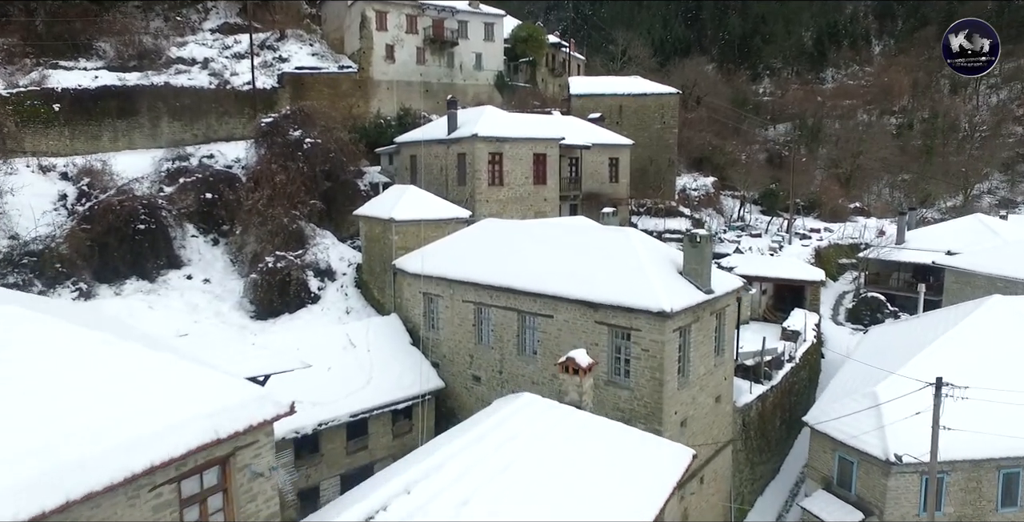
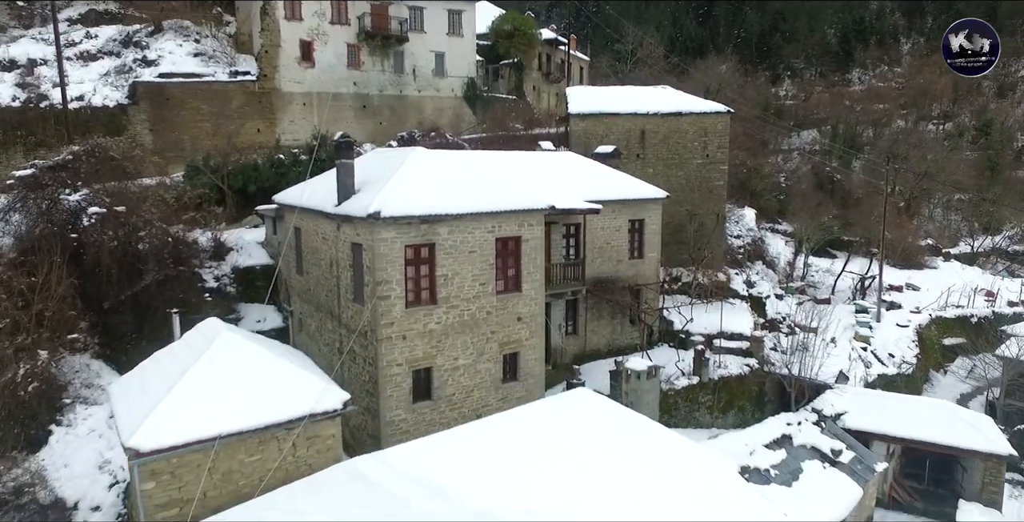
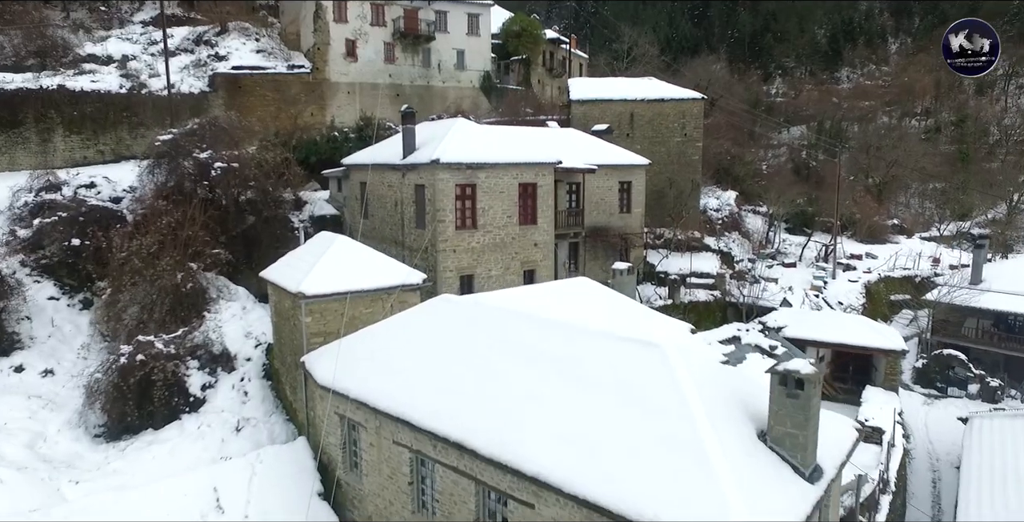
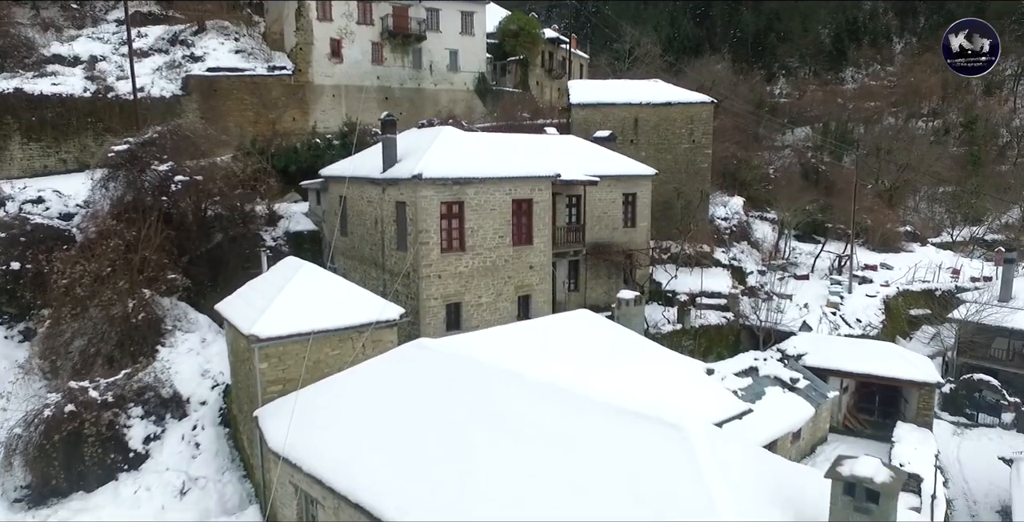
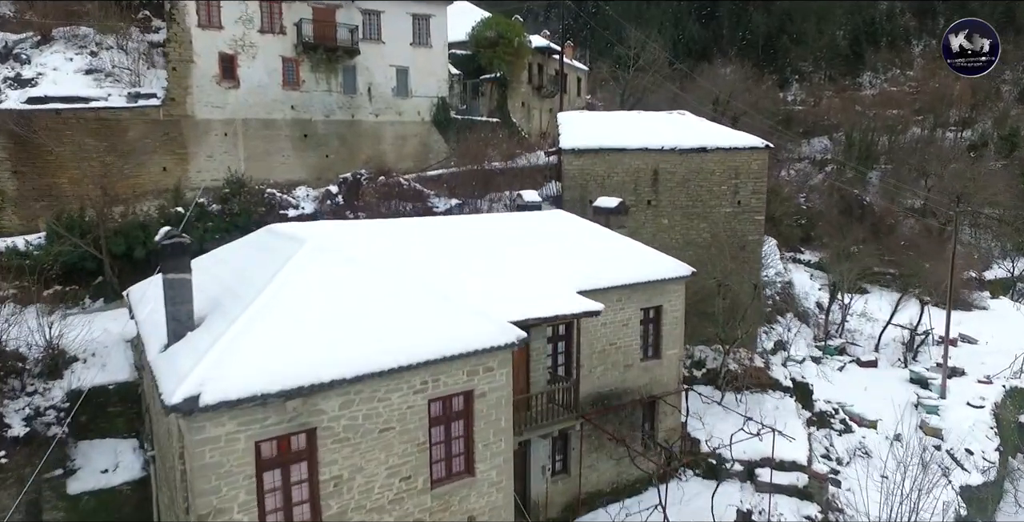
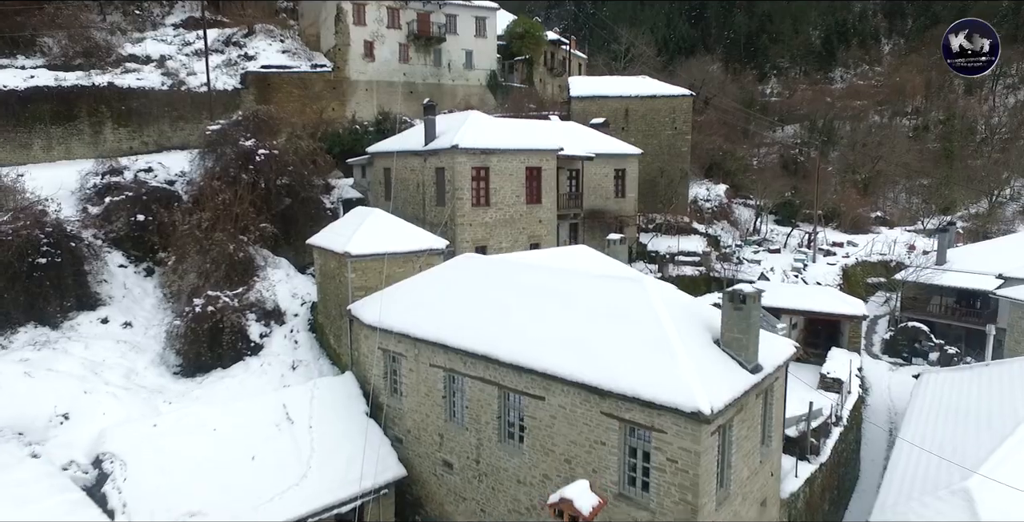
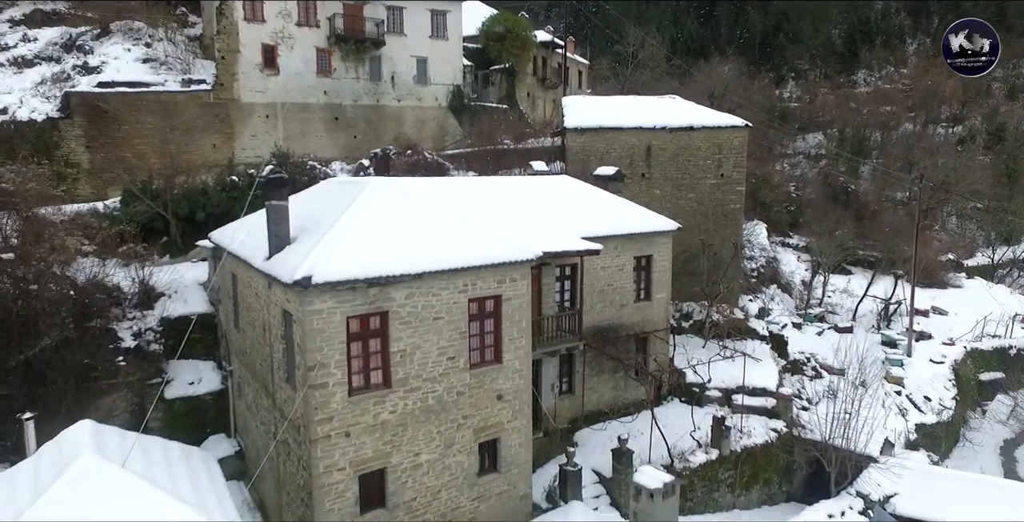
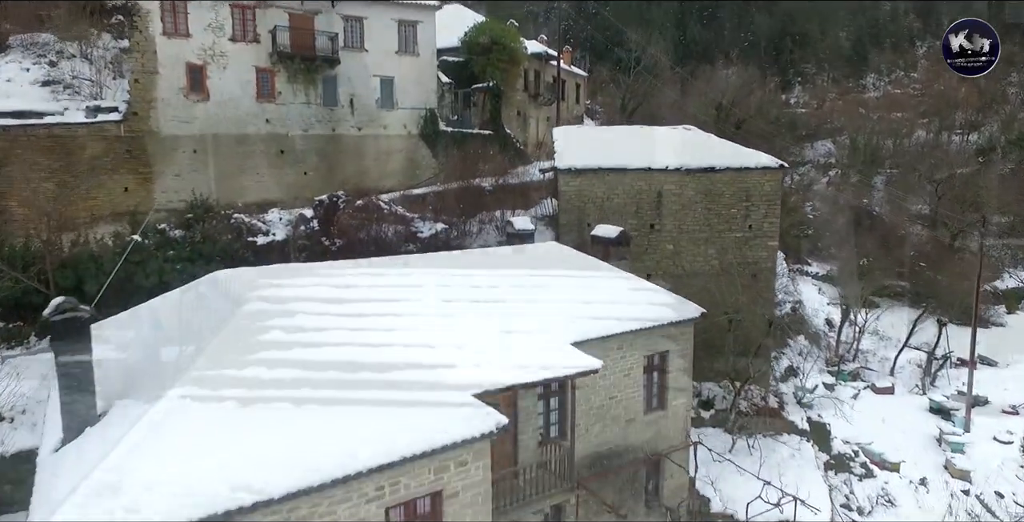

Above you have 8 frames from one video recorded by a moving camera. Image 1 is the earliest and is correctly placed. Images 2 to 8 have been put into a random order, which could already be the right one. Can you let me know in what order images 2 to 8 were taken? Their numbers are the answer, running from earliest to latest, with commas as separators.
6, 3, 4, 2, 7, 5, 8
